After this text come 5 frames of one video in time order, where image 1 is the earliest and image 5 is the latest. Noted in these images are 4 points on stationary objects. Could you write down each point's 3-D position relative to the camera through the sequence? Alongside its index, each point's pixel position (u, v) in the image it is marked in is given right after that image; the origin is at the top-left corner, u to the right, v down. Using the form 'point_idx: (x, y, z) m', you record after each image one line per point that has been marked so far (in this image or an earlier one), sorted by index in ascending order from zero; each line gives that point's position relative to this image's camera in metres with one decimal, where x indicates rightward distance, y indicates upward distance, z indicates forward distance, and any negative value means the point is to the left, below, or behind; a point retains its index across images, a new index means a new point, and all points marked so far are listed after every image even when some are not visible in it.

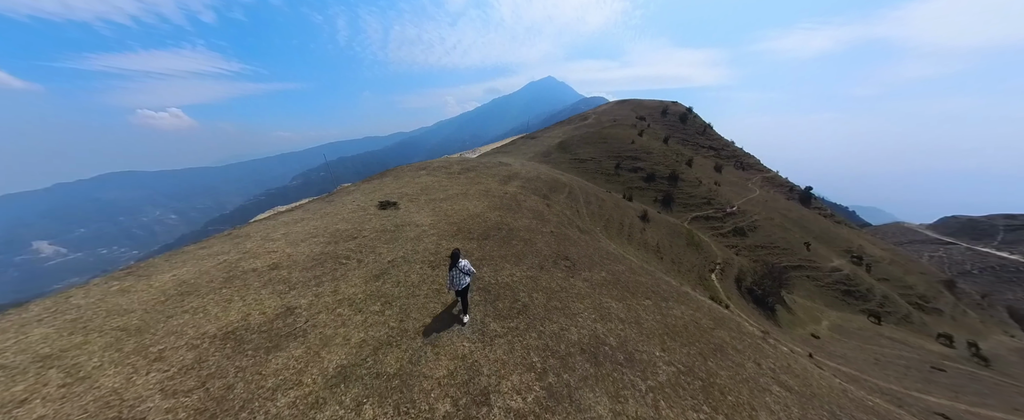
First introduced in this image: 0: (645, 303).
0: (+8.7, -6.1, +16.1) m
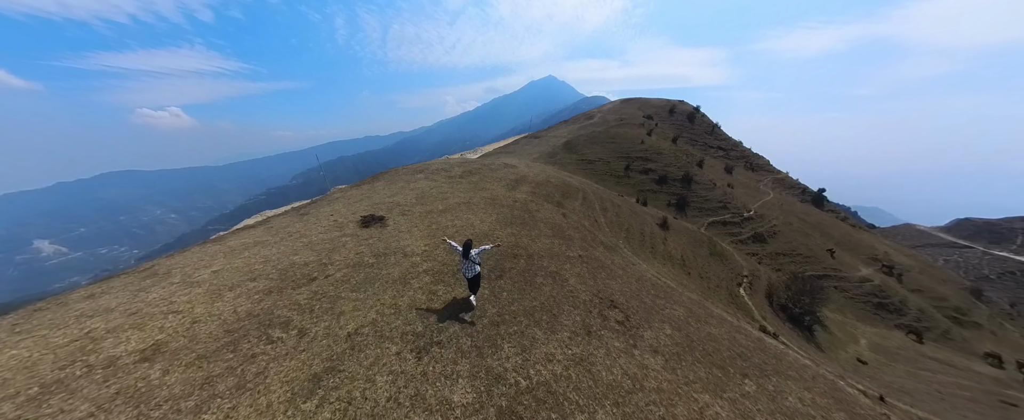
0: (+10.1, -7.6, +10.5) m
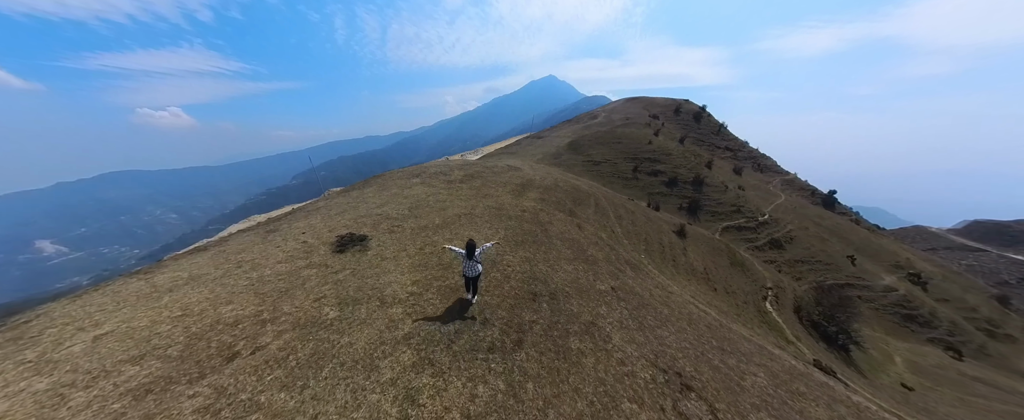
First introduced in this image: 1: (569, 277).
0: (+11.0, -8.9, +6.0) m
1: (+3.7, -4.3, +15.8) m
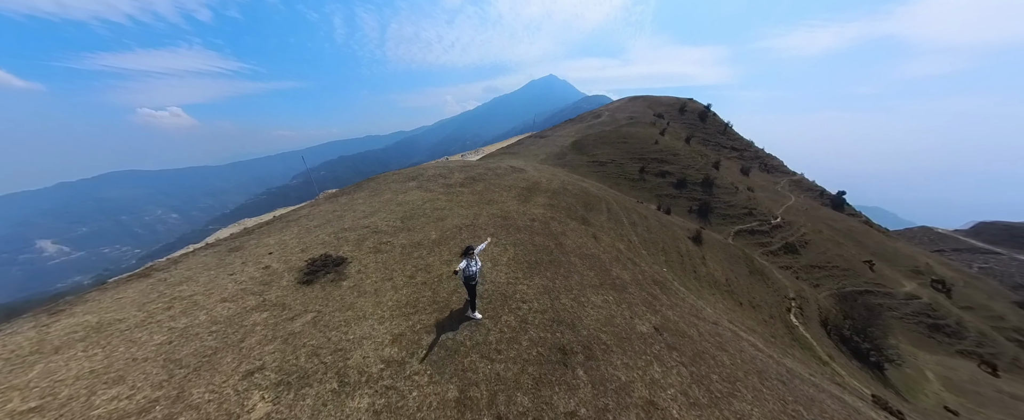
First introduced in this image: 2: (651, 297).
0: (+11.8, -9.9, +2.5) m
1: (+4.5, -5.3, +12.3) m
2: (+9.5, -5.9, +17.2) m
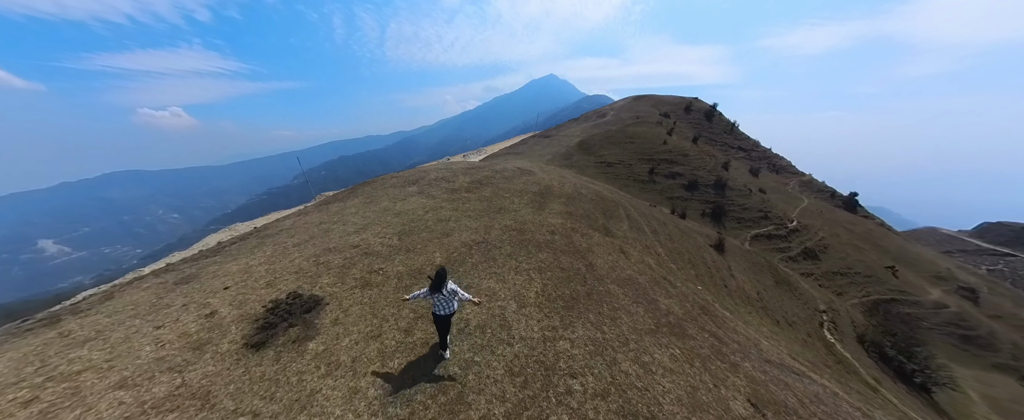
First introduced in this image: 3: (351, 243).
0: (+13.2, -10.9, -1.2) m
1: (+5.9, -6.3, +8.5) m
2: (+11.0, -7.0, +13.5) m
3: (-11.1, -2.2, +17.0) m
